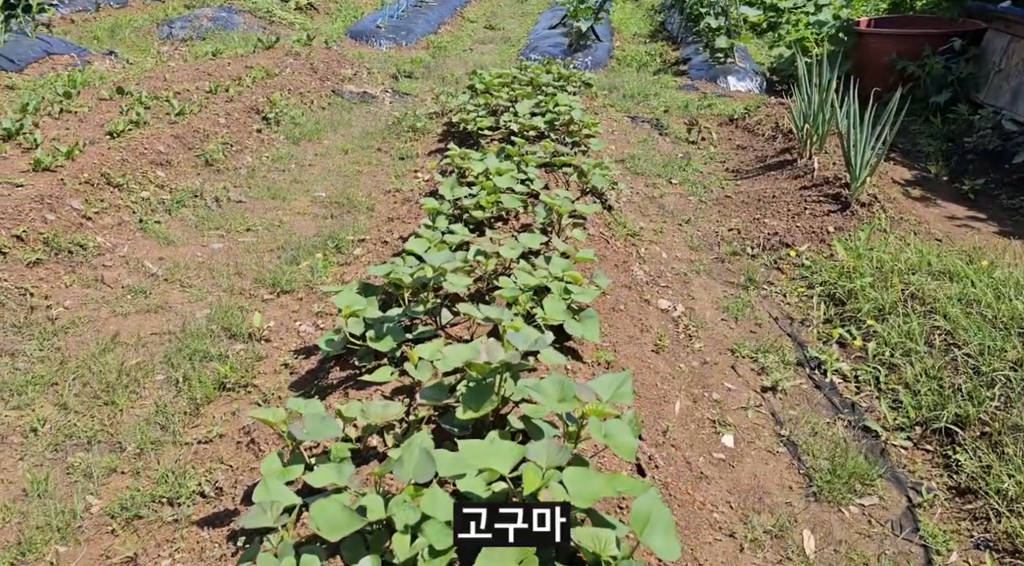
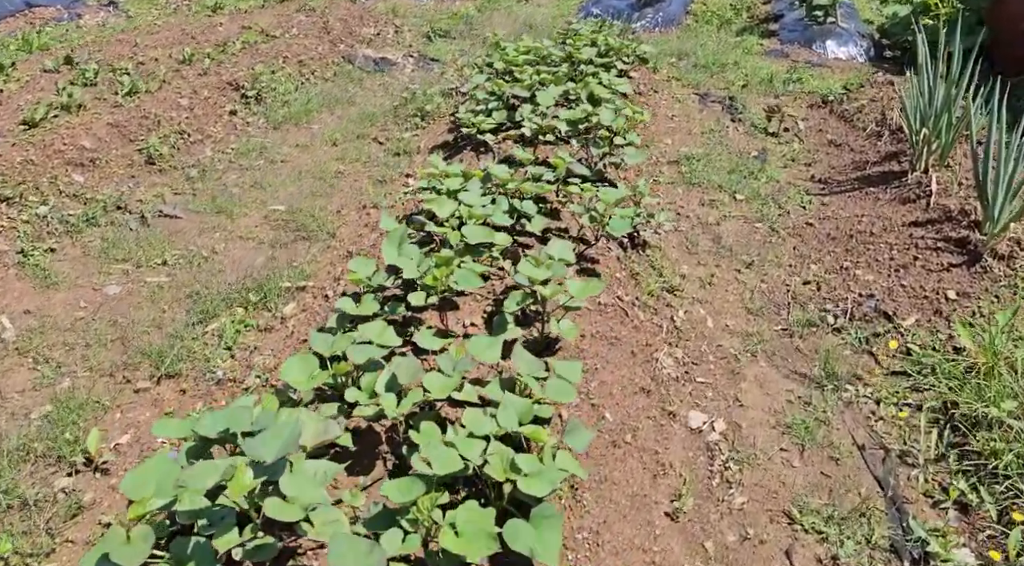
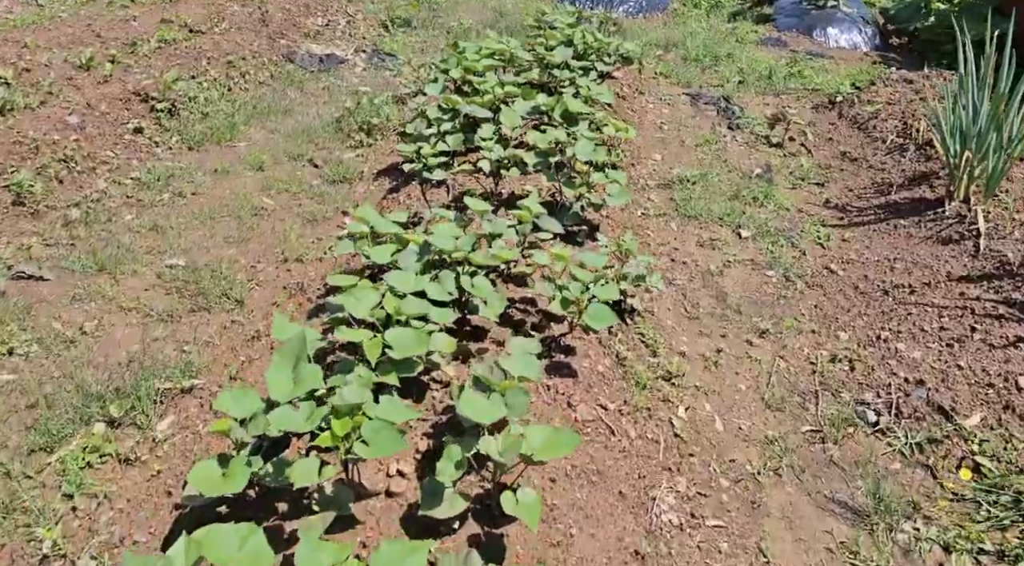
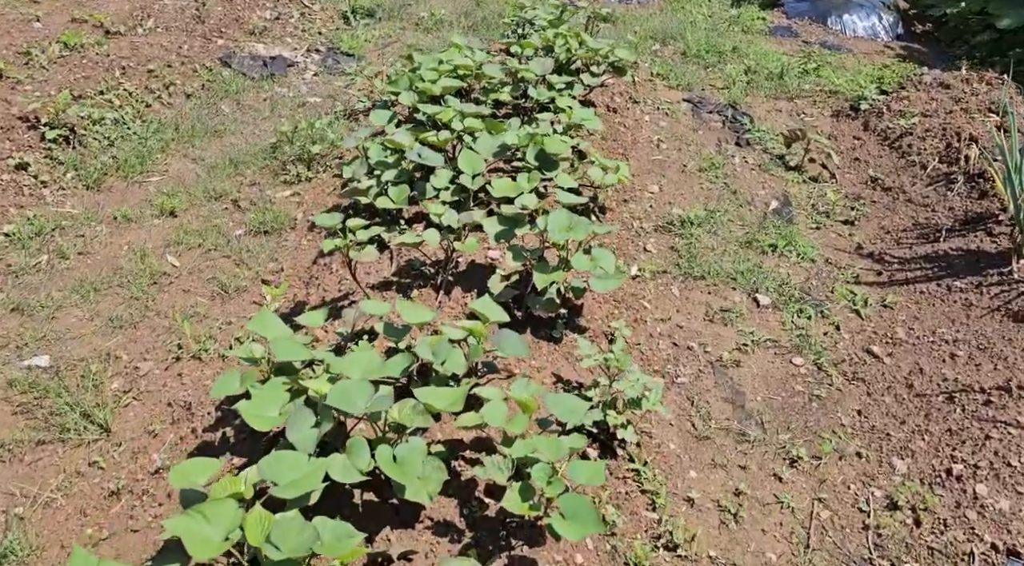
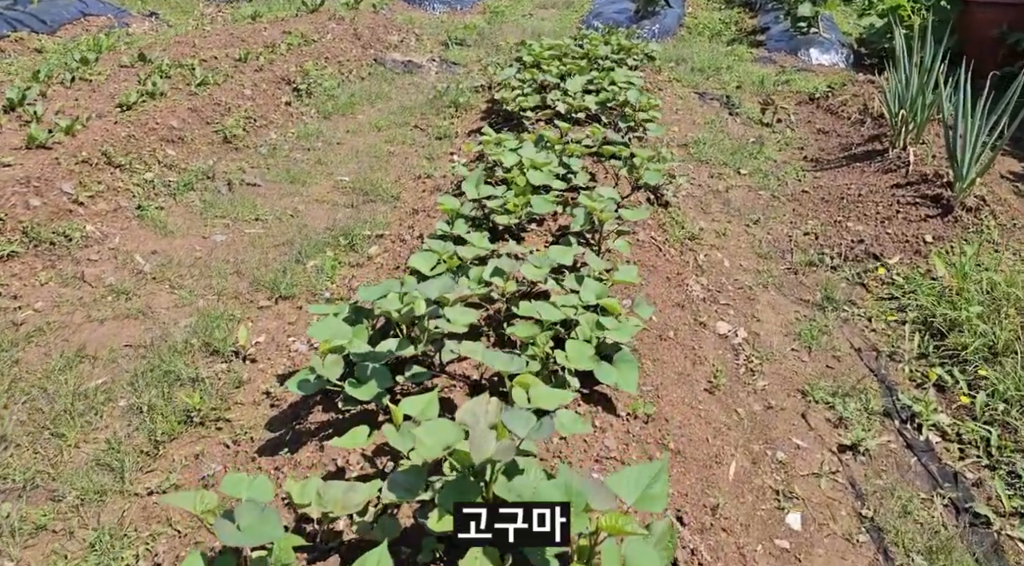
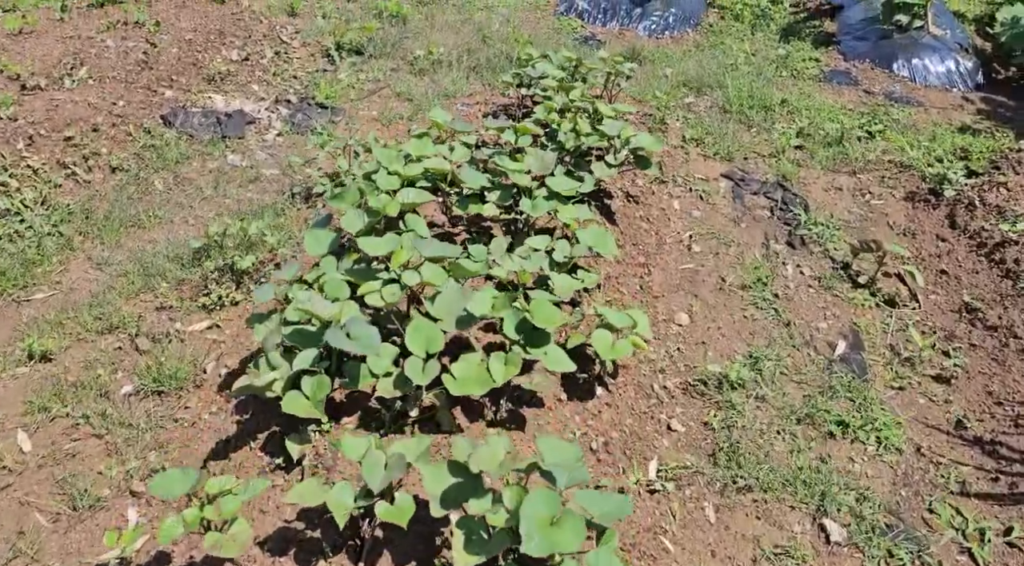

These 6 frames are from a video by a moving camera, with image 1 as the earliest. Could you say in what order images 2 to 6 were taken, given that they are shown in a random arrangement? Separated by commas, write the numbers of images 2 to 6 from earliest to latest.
5, 2, 3, 4, 6
